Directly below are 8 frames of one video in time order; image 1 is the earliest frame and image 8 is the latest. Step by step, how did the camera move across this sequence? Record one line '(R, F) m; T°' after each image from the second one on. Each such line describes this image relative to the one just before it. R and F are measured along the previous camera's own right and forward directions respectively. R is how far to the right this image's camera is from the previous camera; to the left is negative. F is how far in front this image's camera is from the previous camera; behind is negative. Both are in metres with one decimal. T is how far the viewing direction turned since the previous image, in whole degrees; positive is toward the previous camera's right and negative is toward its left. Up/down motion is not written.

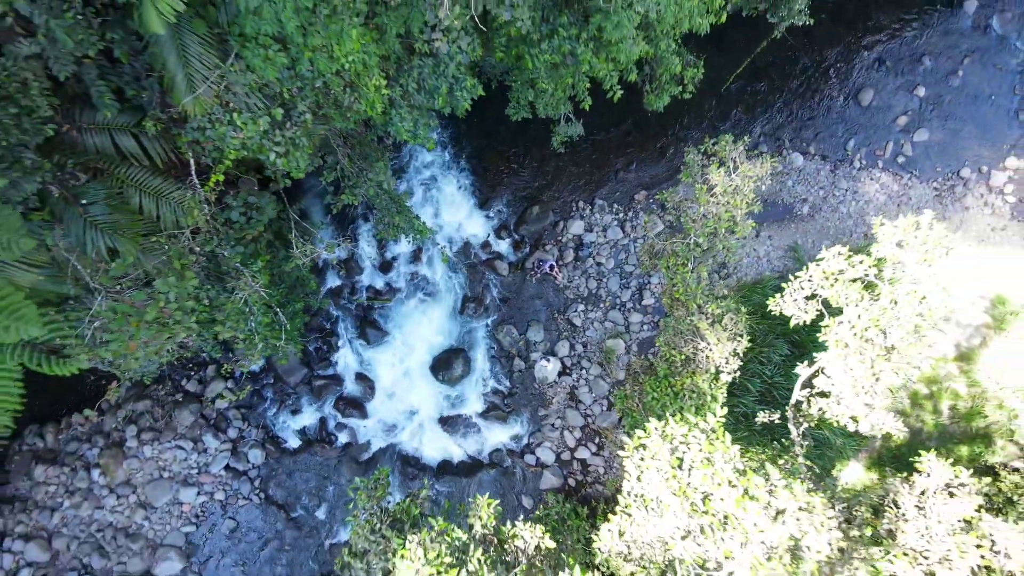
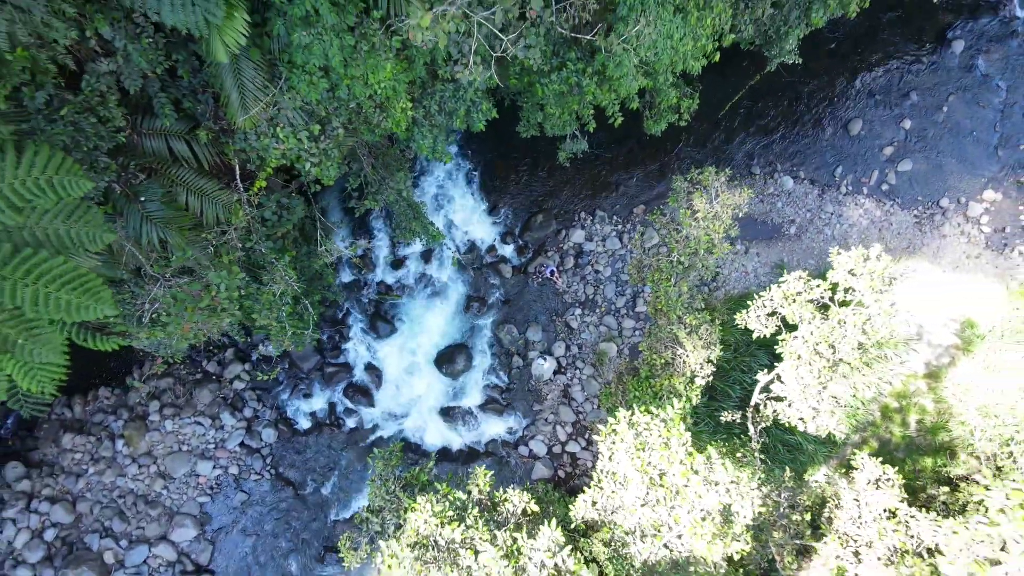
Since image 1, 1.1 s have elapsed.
(0.0, -0.6) m; 0°
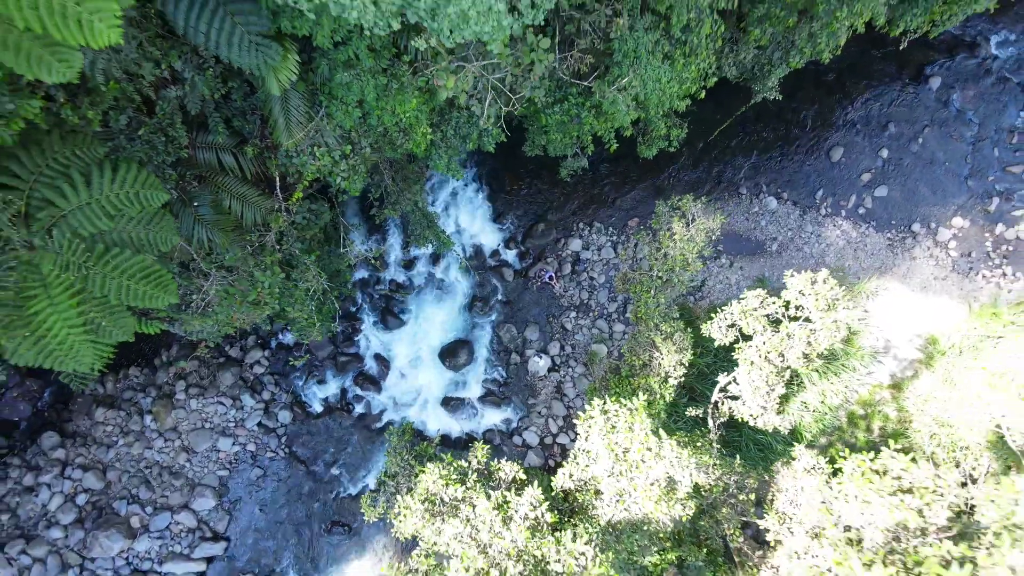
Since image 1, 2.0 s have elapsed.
(0.0, -0.8) m; 0°
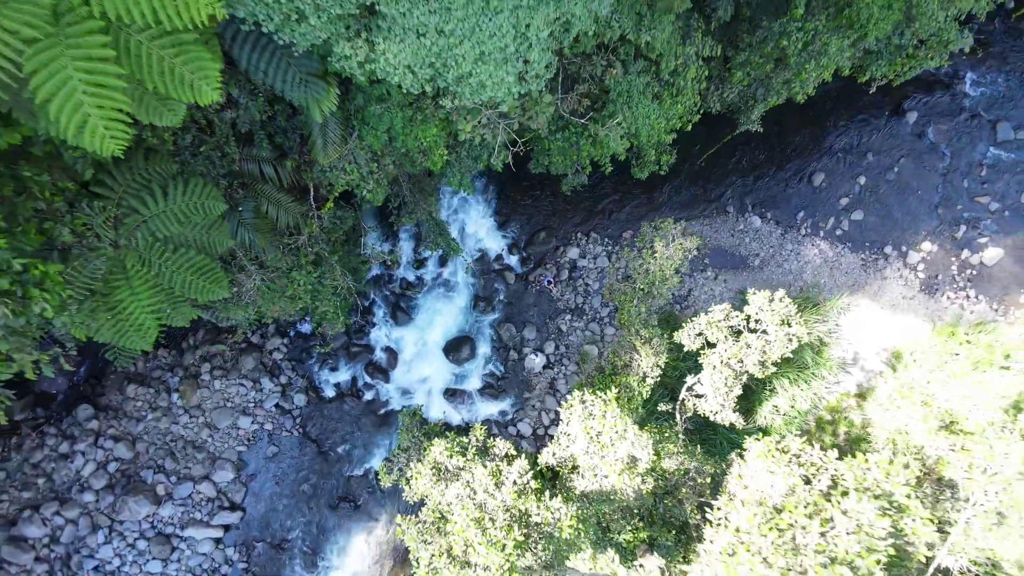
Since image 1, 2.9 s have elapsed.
(0.0, -0.9) m; 0°
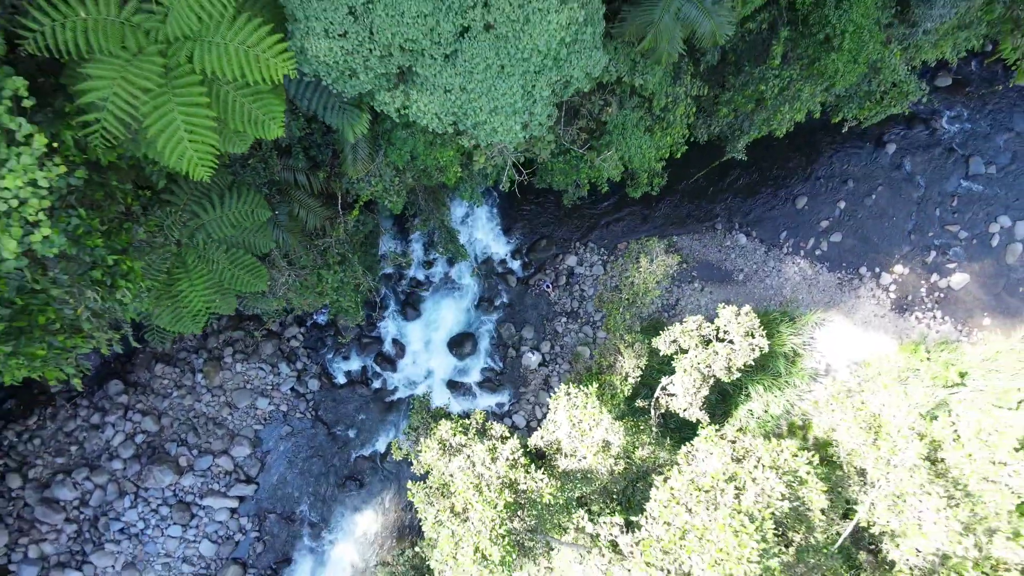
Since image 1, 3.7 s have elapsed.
(0.0, -0.9) m; 0°
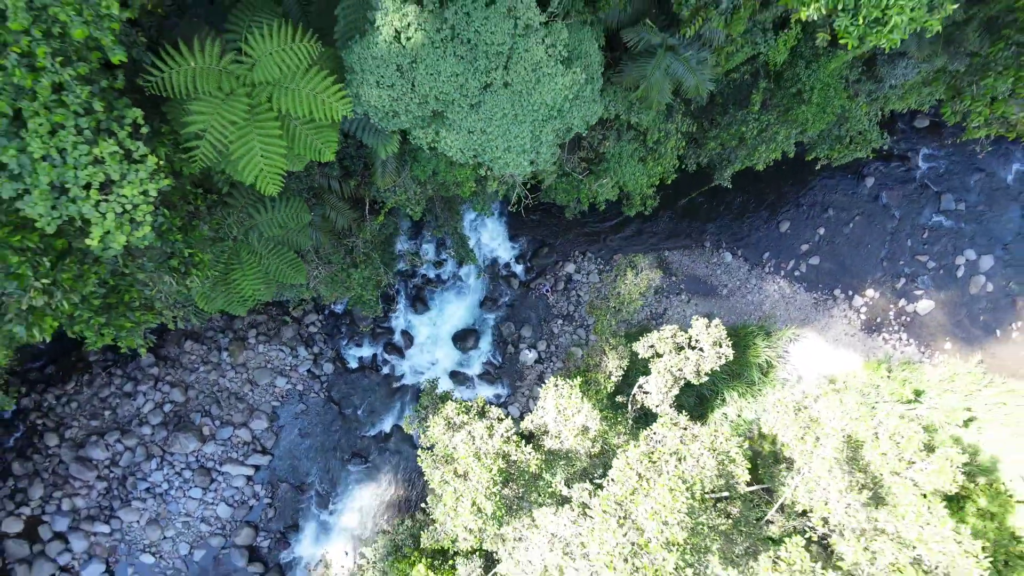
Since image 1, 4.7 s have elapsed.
(0.0, -1.1) m; 0°
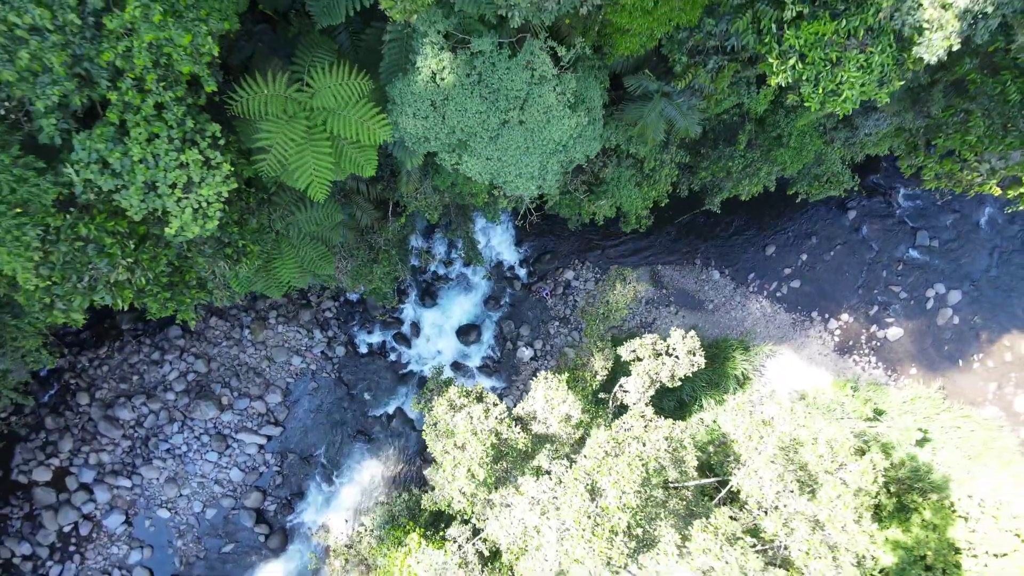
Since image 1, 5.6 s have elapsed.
(0.0, -1.1) m; 0°
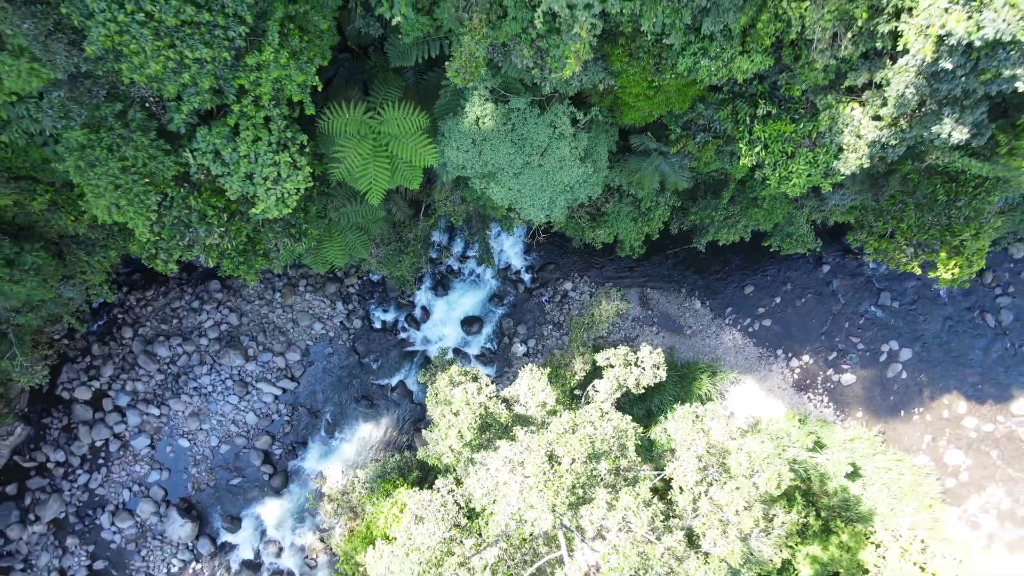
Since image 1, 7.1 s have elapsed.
(0.0, -1.8) m; 0°
